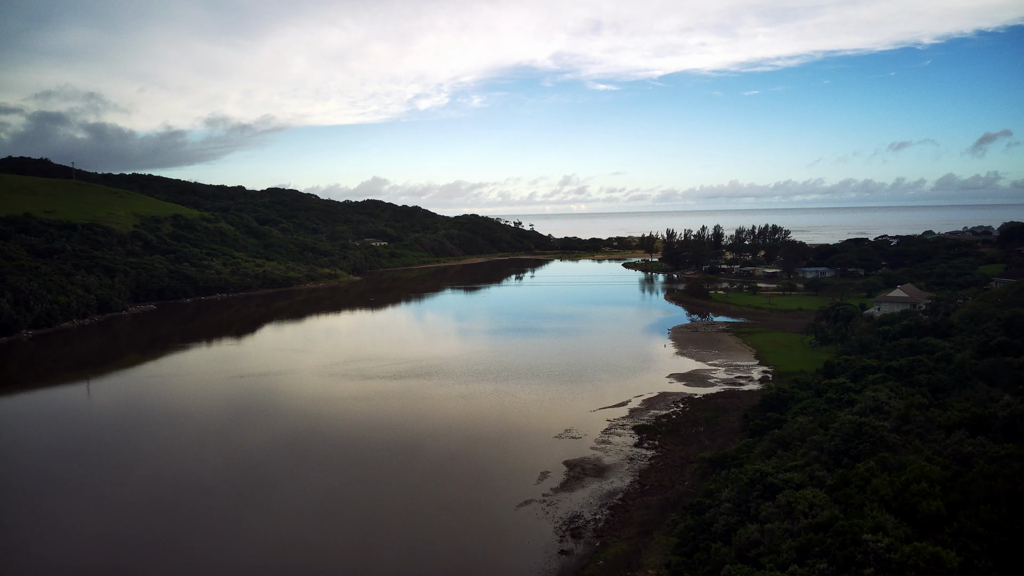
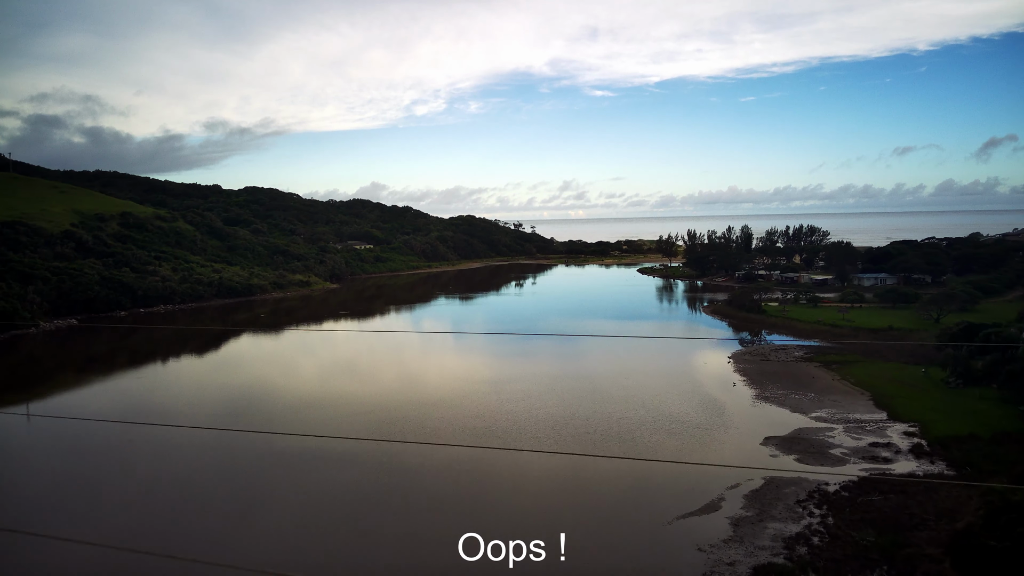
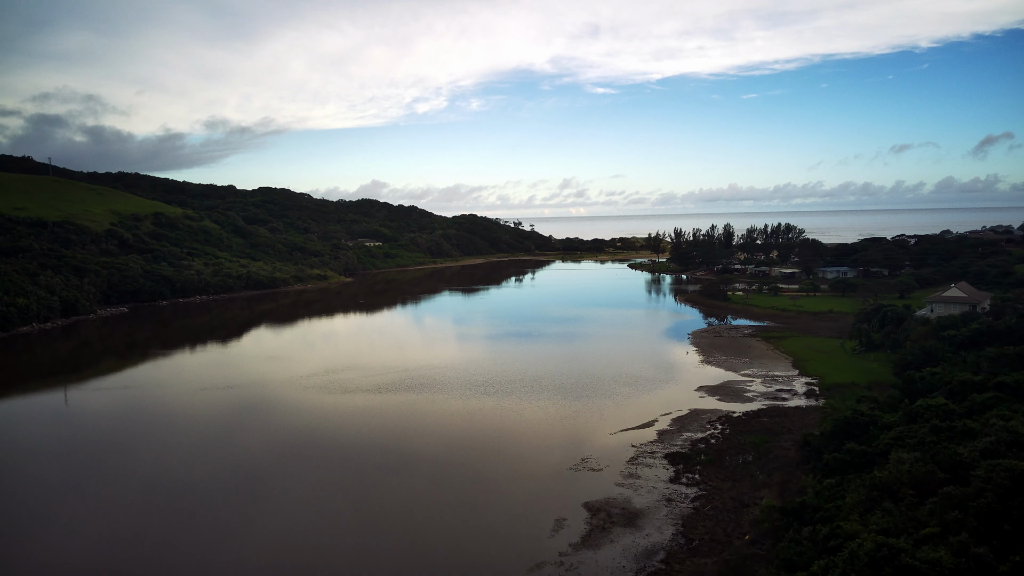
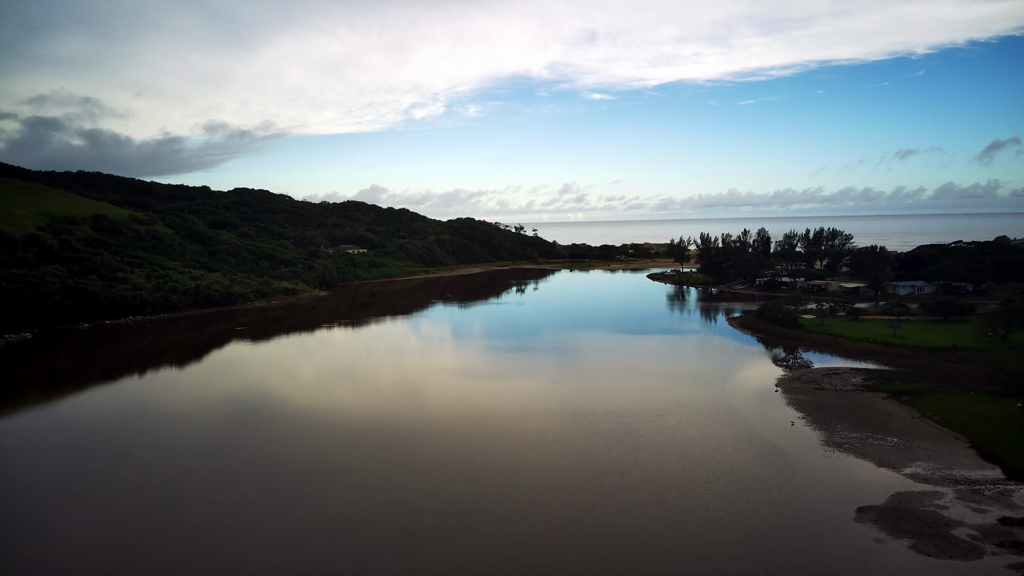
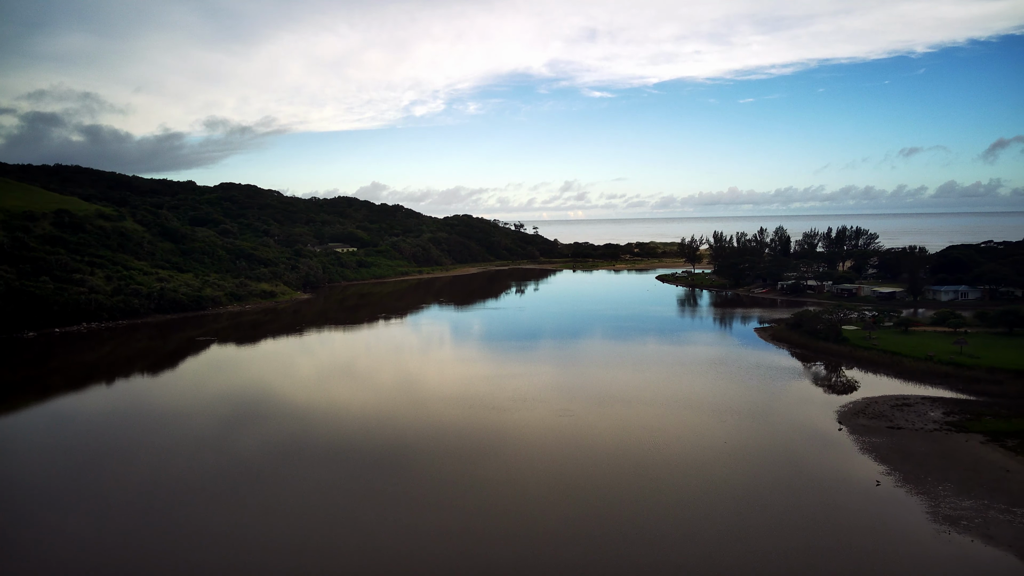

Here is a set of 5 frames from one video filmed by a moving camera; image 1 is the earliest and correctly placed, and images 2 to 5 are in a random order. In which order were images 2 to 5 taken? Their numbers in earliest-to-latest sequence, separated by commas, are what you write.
3, 2, 4, 5
